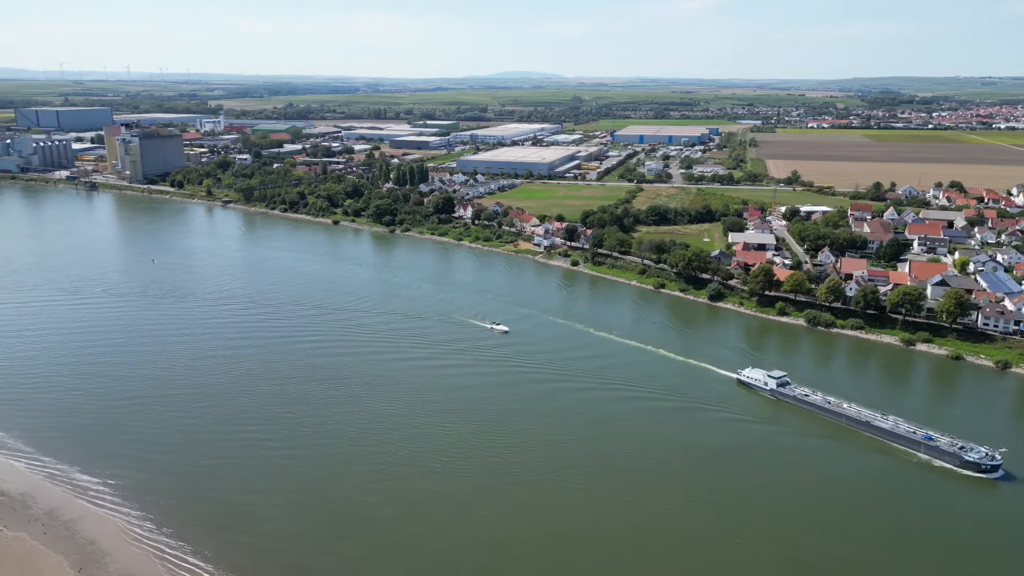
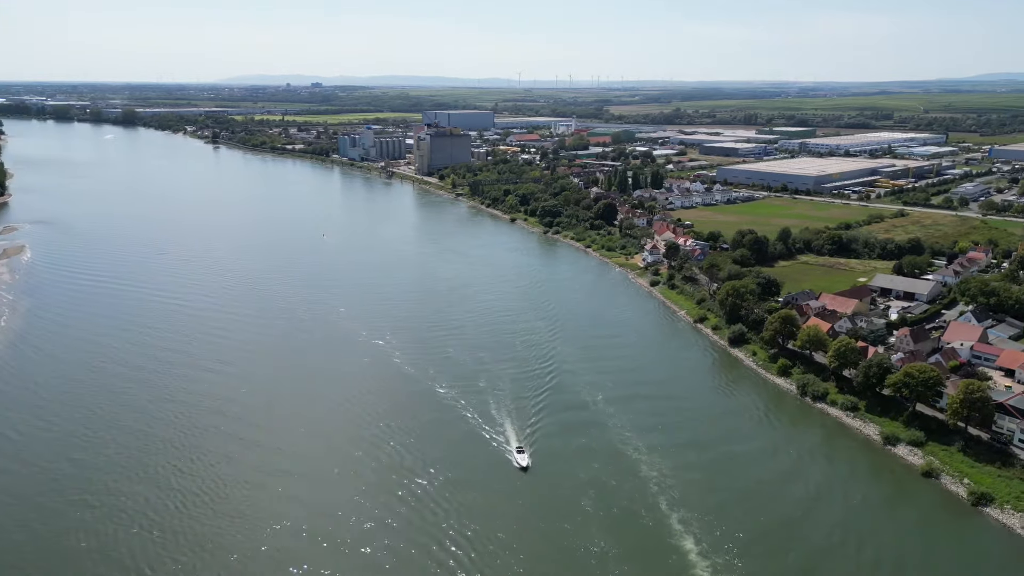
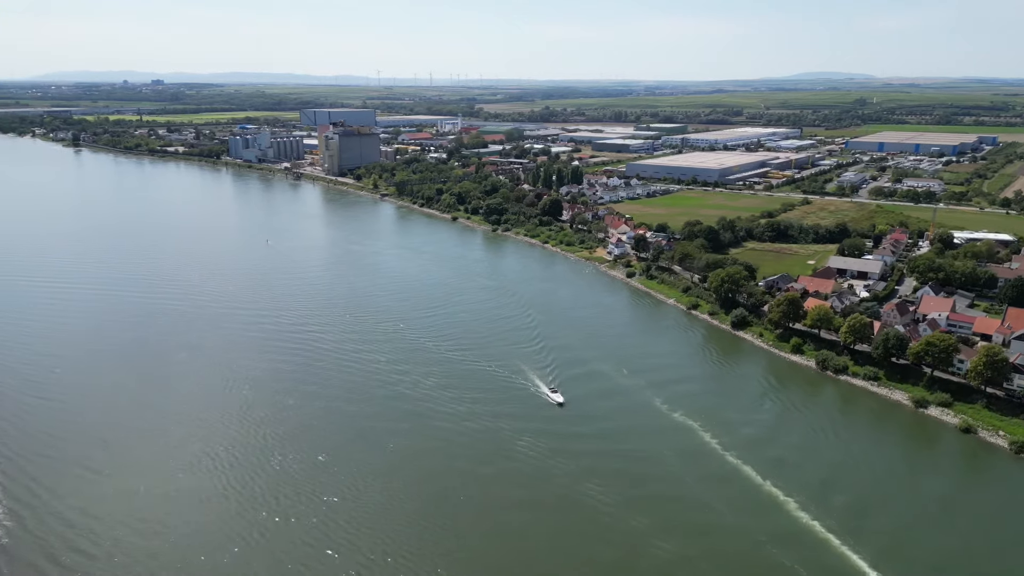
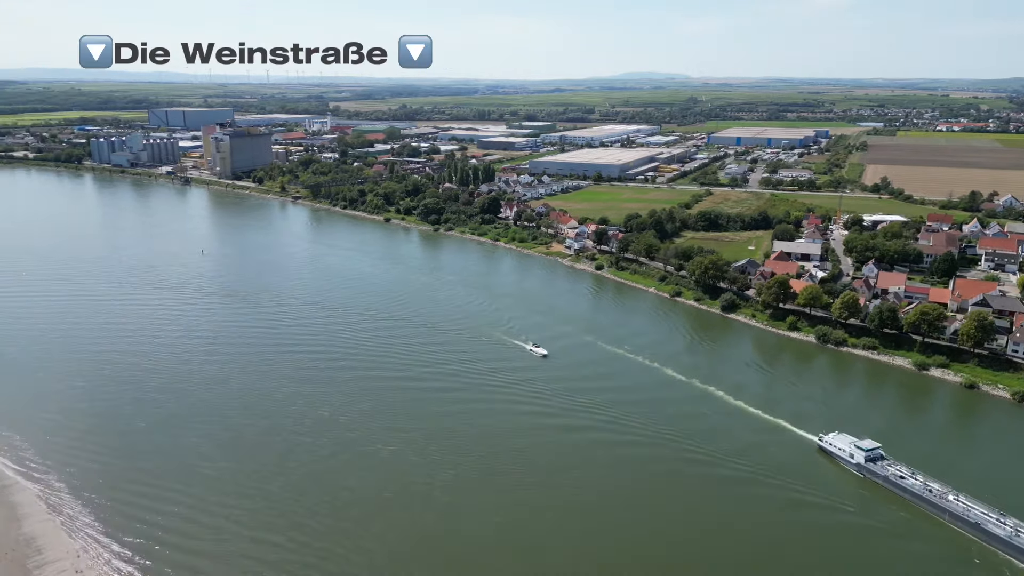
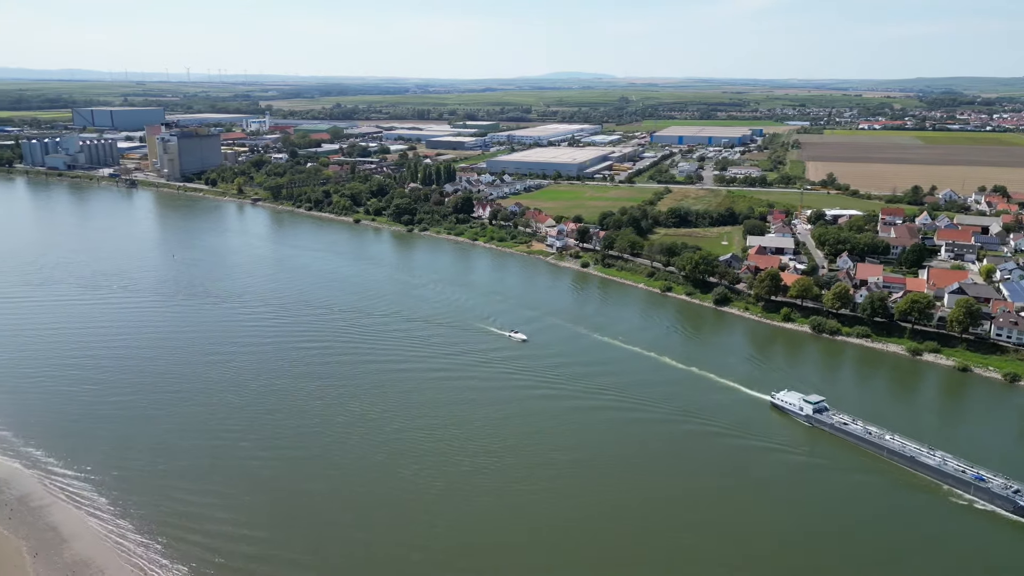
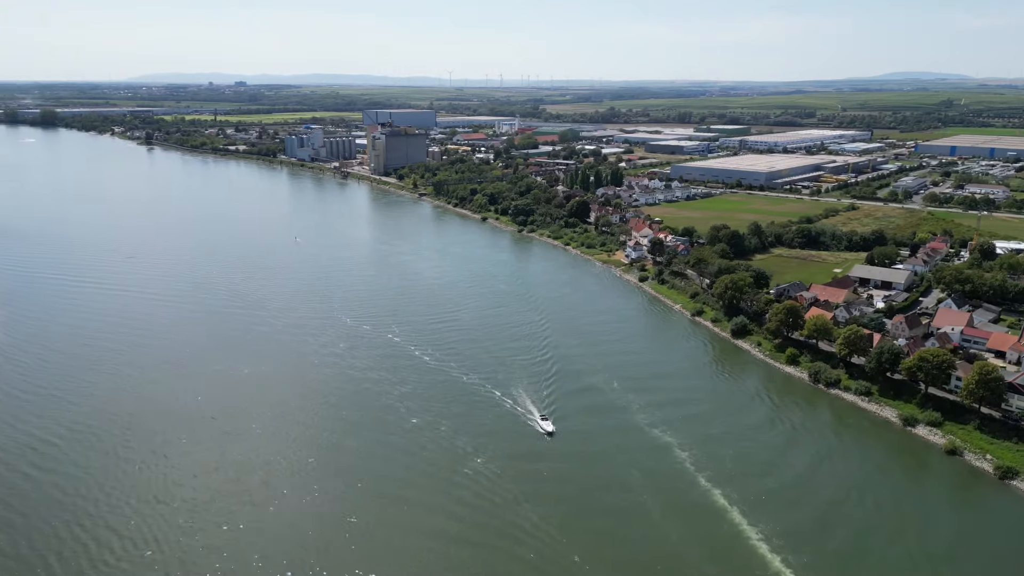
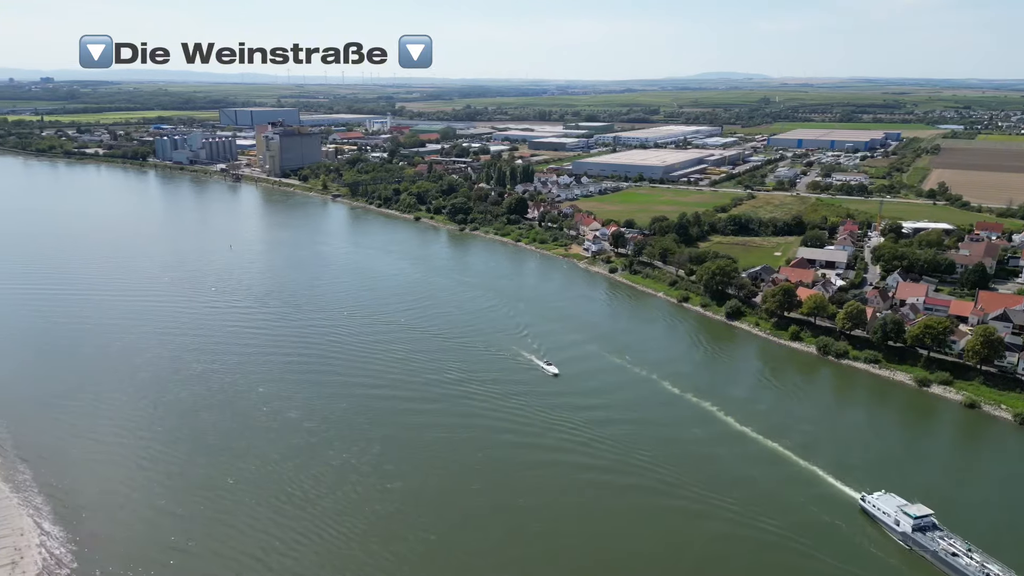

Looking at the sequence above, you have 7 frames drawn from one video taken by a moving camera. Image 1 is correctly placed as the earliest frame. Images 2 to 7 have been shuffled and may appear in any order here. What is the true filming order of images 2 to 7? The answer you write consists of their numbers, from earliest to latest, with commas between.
5, 4, 7, 3, 6, 2
